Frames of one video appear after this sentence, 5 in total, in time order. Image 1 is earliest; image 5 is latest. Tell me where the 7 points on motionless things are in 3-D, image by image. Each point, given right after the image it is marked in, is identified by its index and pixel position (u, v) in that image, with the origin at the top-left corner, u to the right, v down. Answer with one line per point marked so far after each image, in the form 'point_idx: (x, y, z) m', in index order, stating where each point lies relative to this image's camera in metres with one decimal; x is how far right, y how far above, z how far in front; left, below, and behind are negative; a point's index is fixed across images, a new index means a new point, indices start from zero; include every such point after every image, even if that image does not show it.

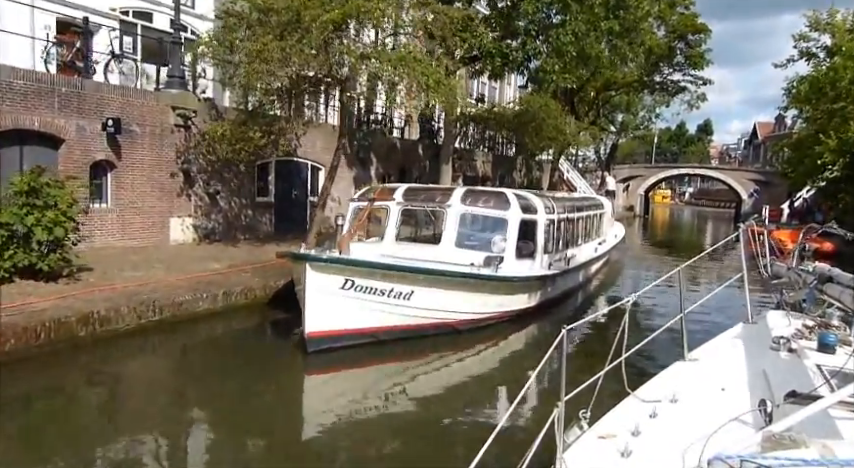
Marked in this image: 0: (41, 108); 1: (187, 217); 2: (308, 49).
0: (-8.4, +2.7, +12.0) m
1: (-6.7, +0.5, +15.3) m
2: (-2.8, +4.3, +12.9) m
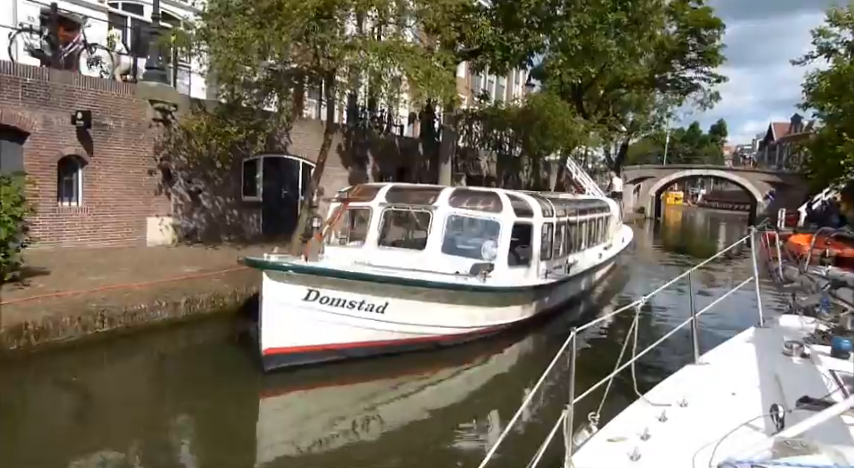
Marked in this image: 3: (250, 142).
0: (-8.7, +2.7, +11.2) m
1: (-6.9, +0.5, +14.5) m
2: (-3.0, +4.3, +12.0) m
3: (-5.4, +2.6, +14.8) m
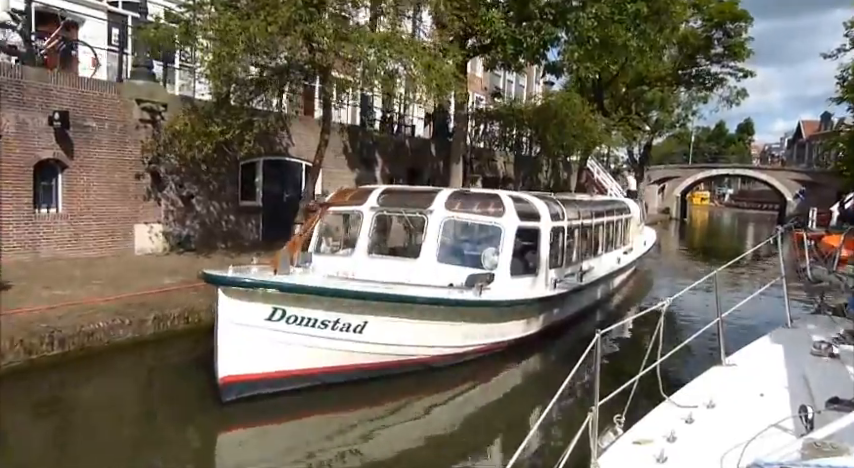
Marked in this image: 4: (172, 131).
0: (-8.7, +2.6, +10.5) m
1: (-6.8, +0.3, +13.7) m
2: (-3.1, +4.1, +11.1) m
3: (-5.3, +2.4, +14.1) m
4: (-6.0, +2.4, +12.8) m
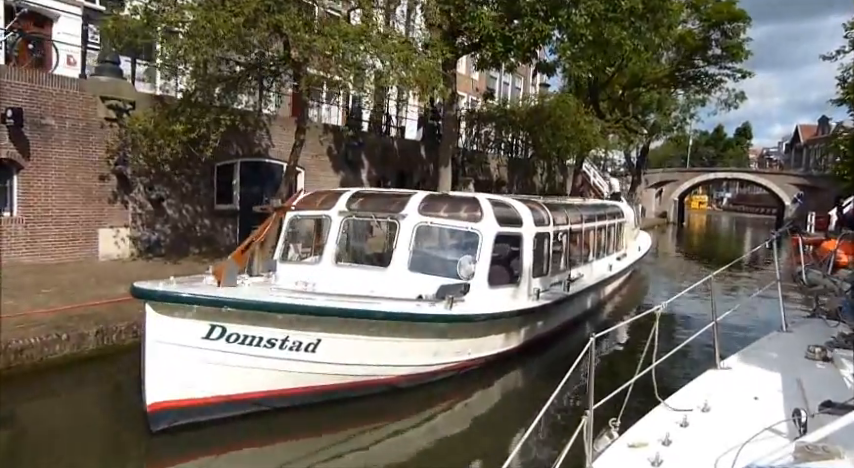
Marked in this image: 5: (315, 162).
0: (-9.1, +2.5, +9.8) m
1: (-7.2, +0.2, +13.0) m
2: (-3.5, +4.0, +10.4) m
3: (-5.7, +2.3, +13.4) m
4: (-6.5, +2.3, +12.1) m
5: (-3.8, +2.4, +18.4) m
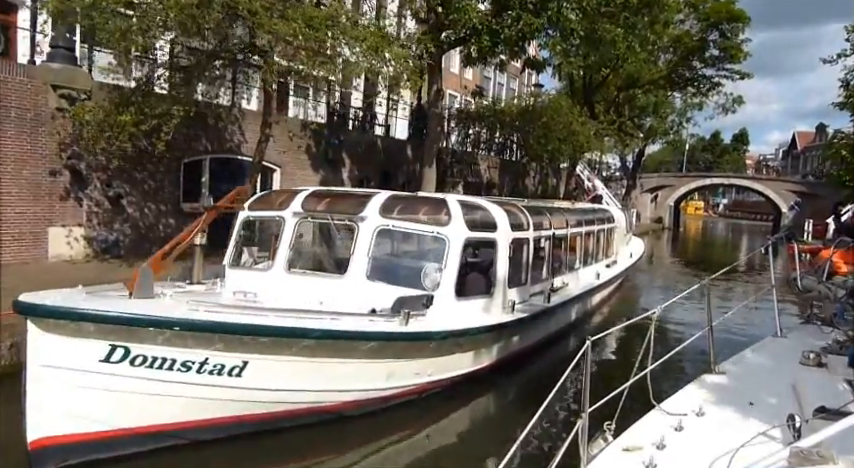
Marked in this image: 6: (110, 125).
0: (-9.6, +2.5, +8.9) m
1: (-7.8, +0.2, +12.1) m
2: (-3.9, +4.0, +9.6) m
3: (-6.2, +2.3, +12.5) m
4: (-7.0, +2.3, +11.2) m
5: (-4.3, +2.4, +17.5) m
6: (-6.2, +2.2, +11.1) m
